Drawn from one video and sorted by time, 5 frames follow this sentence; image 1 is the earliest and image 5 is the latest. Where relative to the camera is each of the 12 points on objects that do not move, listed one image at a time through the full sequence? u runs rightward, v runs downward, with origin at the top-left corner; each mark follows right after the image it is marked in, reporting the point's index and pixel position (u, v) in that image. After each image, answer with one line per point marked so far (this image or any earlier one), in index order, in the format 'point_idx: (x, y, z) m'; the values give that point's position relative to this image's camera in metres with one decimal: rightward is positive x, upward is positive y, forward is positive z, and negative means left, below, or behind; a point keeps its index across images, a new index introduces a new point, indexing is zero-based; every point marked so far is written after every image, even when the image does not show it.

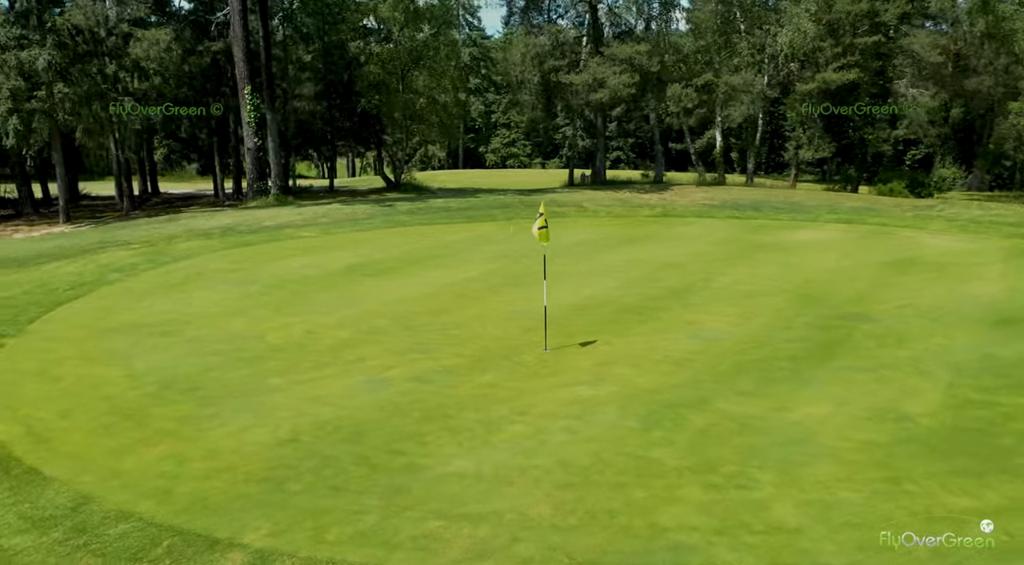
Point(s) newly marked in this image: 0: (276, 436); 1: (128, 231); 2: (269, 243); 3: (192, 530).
0: (-2.2, -1.4, +6.7) m
1: (-10.0, +1.4, +20.3) m
2: (-5.5, +0.9, +17.2) m
3: (-2.3, -1.8, +5.2) m
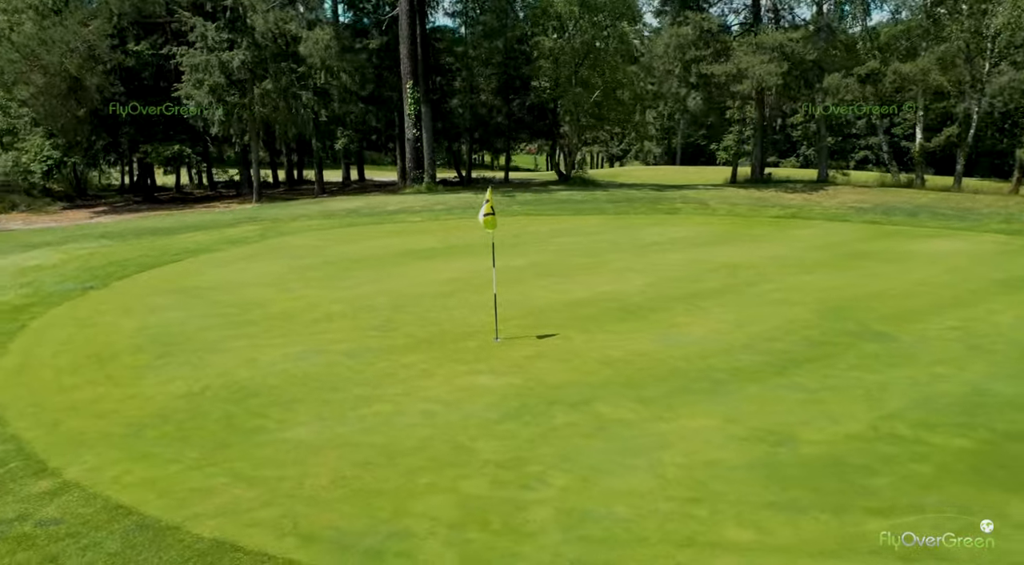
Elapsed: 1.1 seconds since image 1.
0: (-3.3, -1.0, +7.4) m
1: (-6.8, +2.2, +22.7) m
2: (-3.3, +1.4, +18.4) m
3: (-3.9, -1.4, +6.1) m
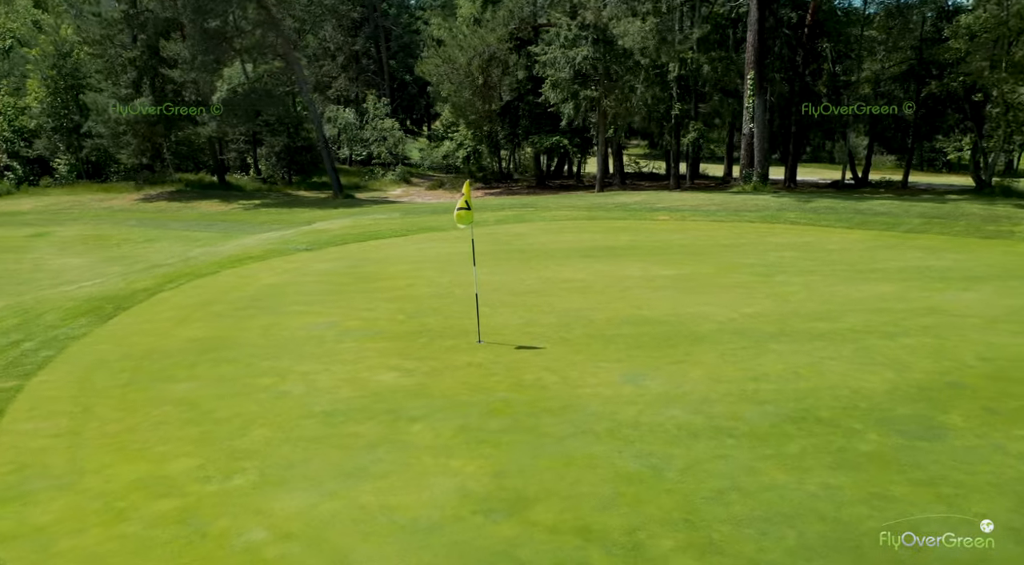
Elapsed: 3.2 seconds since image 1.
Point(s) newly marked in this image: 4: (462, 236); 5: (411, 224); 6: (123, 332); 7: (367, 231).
0: (-3.8, -0.6, +8.9) m
1: (+2.0, +2.5, +23.4) m
2: (+2.4, +1.5, +18.0) m
3: (-5.0, -0.9, +8.1) m
4: (-1.0, +1.0, +16.0) m
5: (-2.4, +1.4, +18.6) m
6: (-4.8, -0.6, +9.4) m
7: (-3.3, +1.2, +17.6) m
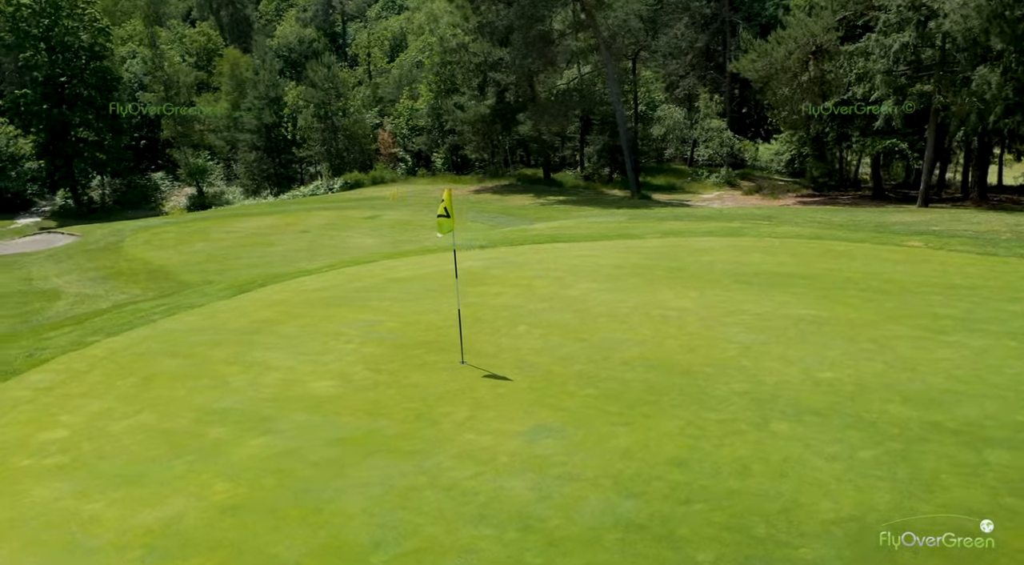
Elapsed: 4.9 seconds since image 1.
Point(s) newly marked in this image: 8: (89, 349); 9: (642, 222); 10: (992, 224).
0: (-3.3, -0.5, +9.8) m
1: (+8.7, +1.8, +20.0) m
2: (+6.5, +0.8, +15.0) m
3: (-4.8, -0.6, +9.6) m
4: (+2.5, +0.7, +14.8) m
5: (+2.5, +1.2, +17.7) m
6: (-4.0, -0.3, +10.7) m
7: (+1.3, +1.1, +17.3) m
8: (-4.8, -0.8, +8.7) m
9: (+3.3, +1.5, +19.3) m
10: (+10.6, +1.4, +16.9) m
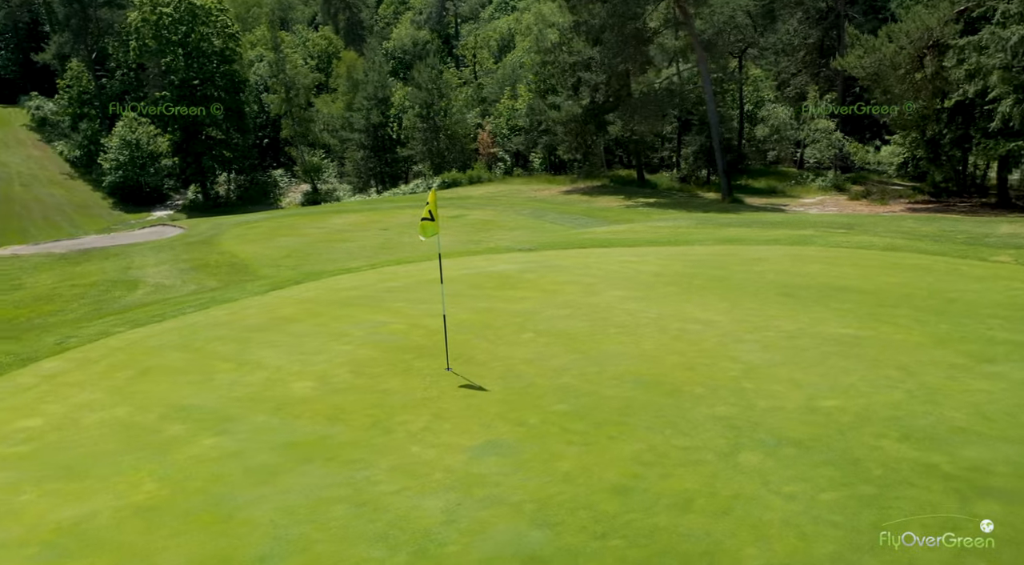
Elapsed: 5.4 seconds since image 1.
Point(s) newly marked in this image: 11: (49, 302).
0: (-3.1, -0.4, +9.9) m
1: (+10.3, +1.4, +18.4) m
2: (+7.4, +0.5, +13.8) m
3: (-4.6, -0.5, +10.0) m
4: (+3.4, +0.5, +14.1) m
5: (+3.8, +1.1, +17.0) m
6: (-3.7, -0.3, +10.9) m
7: (+2.5, +1.0, +16.7) m
8: (-4.8, -0.7, +9.1) m
9: (+4.8, +1.3, +18.5) m
10: (+11.7, +1.0, +15.1) m
11: (-9.7, -0.4, +16.0) m
